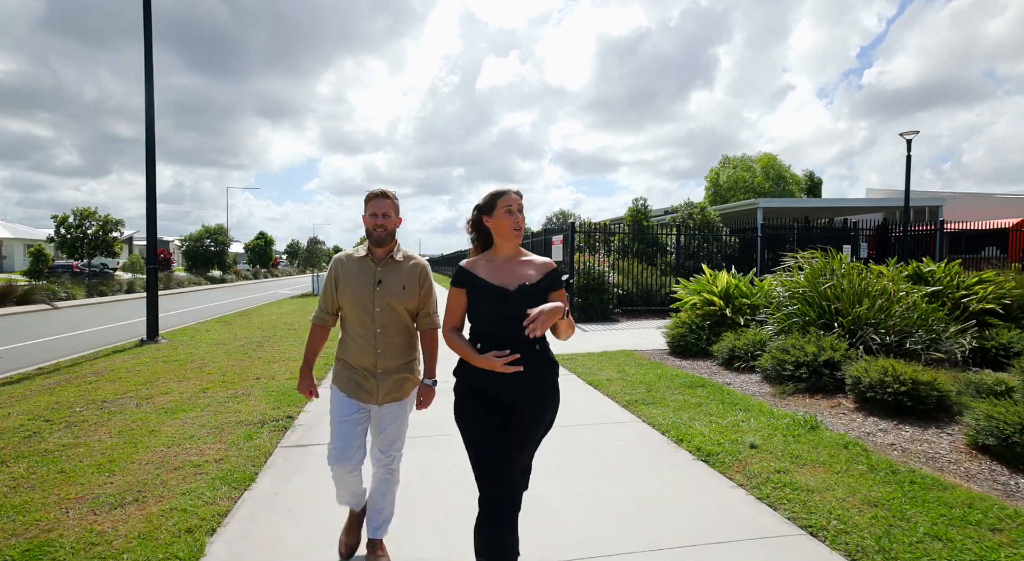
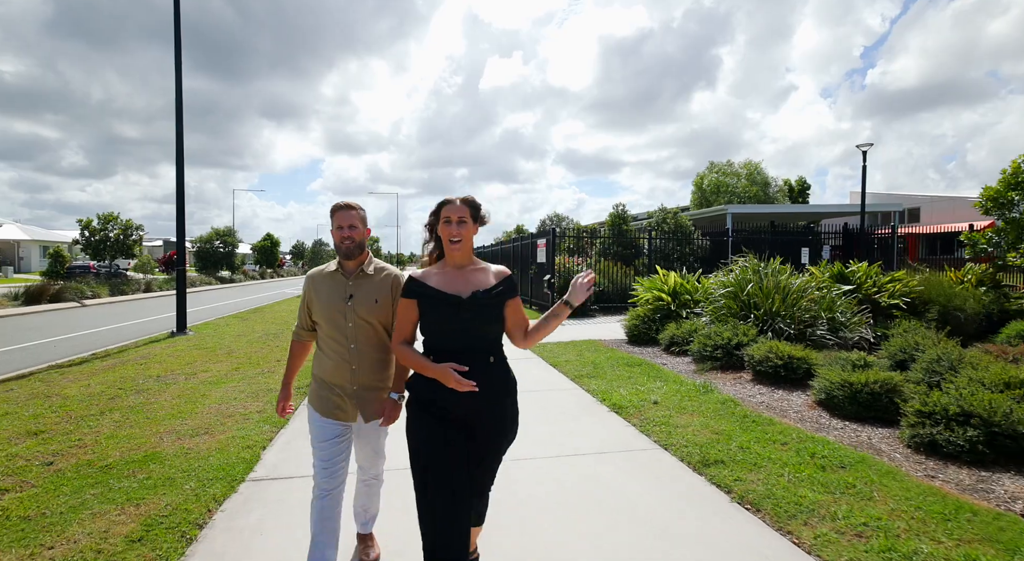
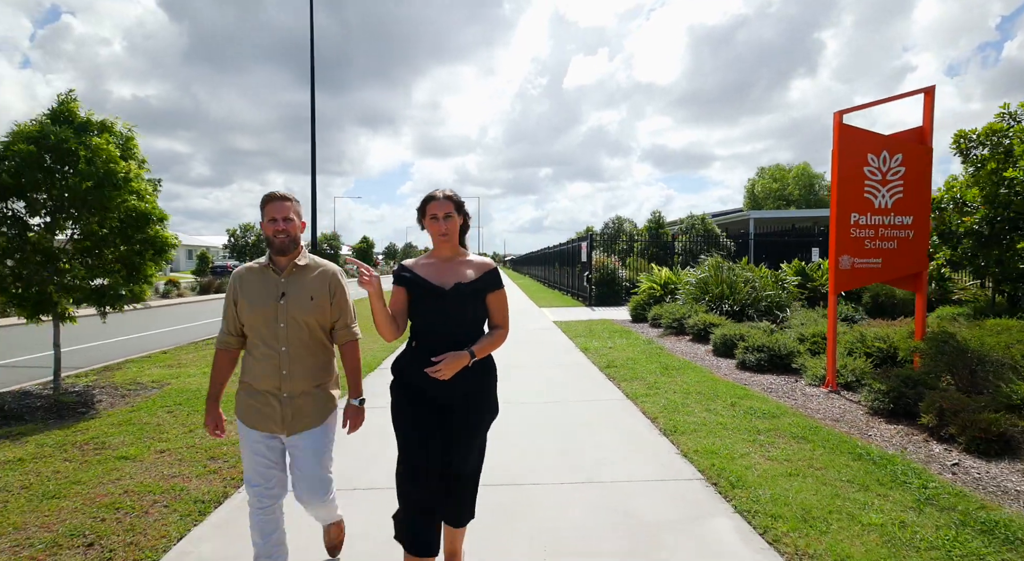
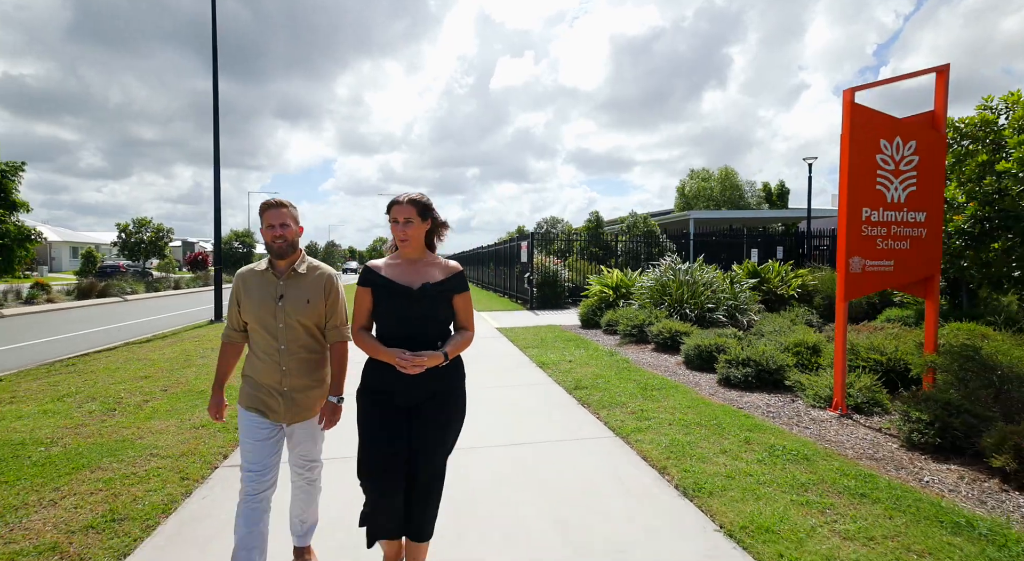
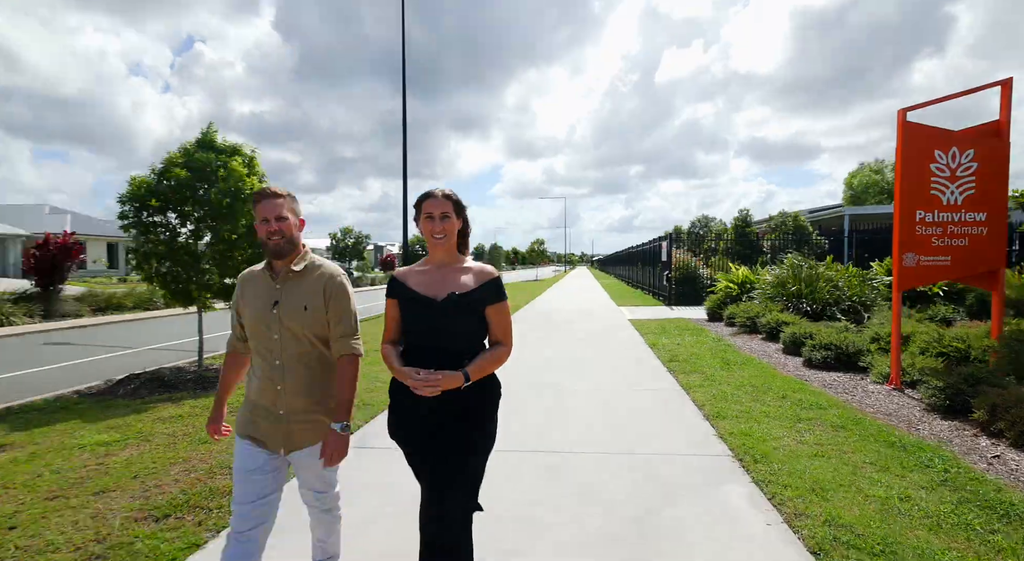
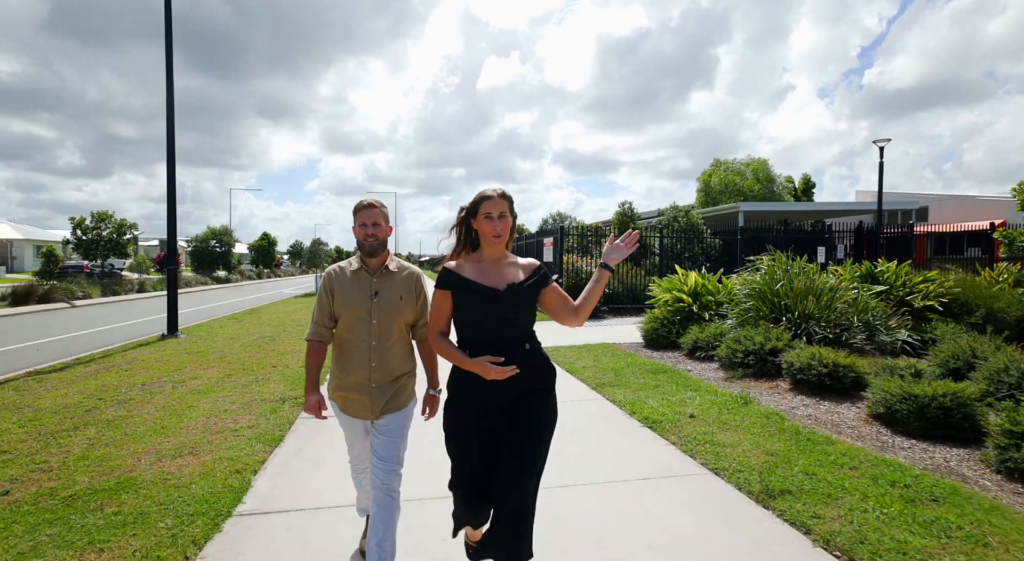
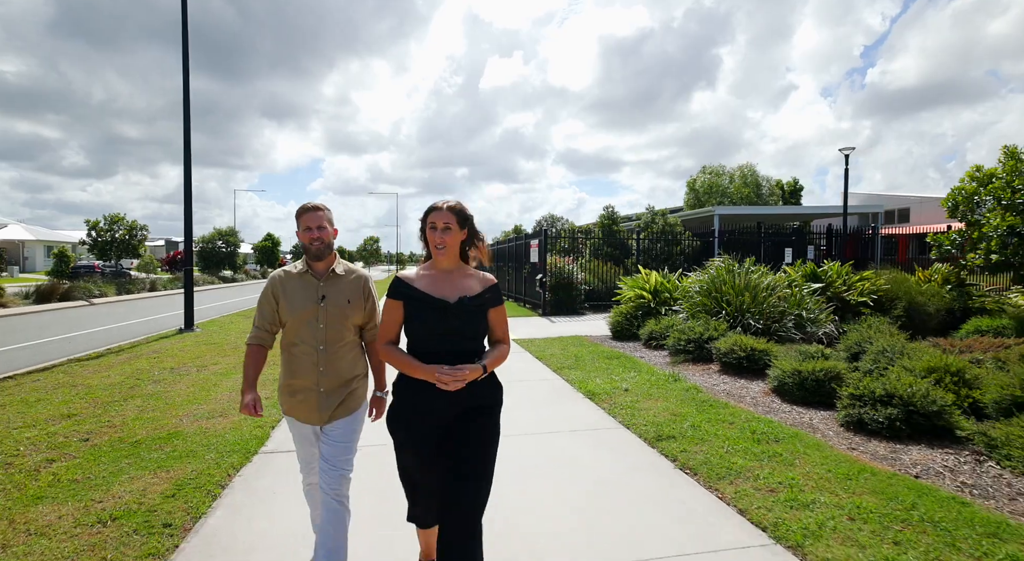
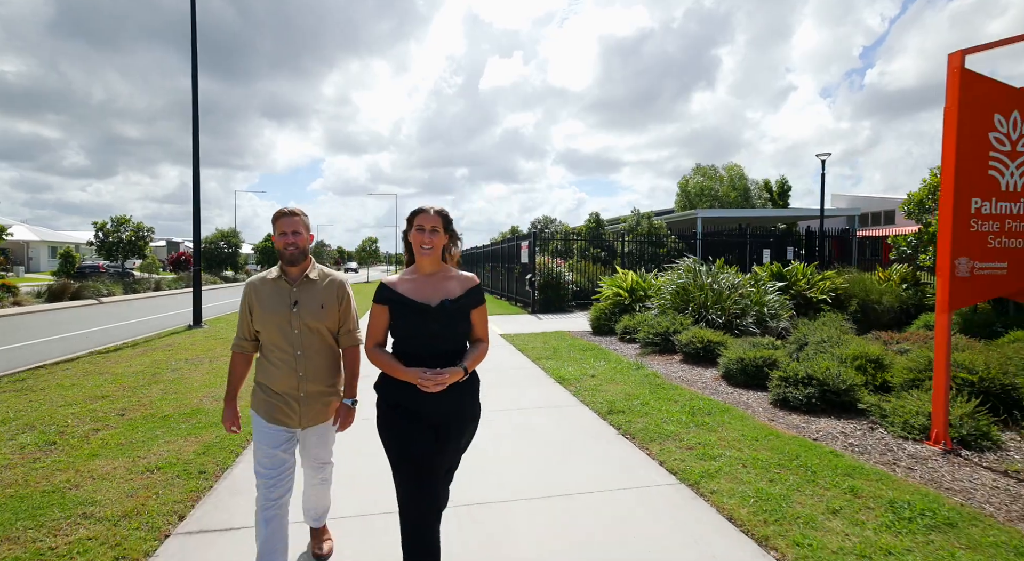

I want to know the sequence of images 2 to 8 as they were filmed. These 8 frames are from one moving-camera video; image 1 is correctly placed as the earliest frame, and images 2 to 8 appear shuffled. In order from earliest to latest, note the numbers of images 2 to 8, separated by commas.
6, 2, 7, 8, 4, 3, 5
